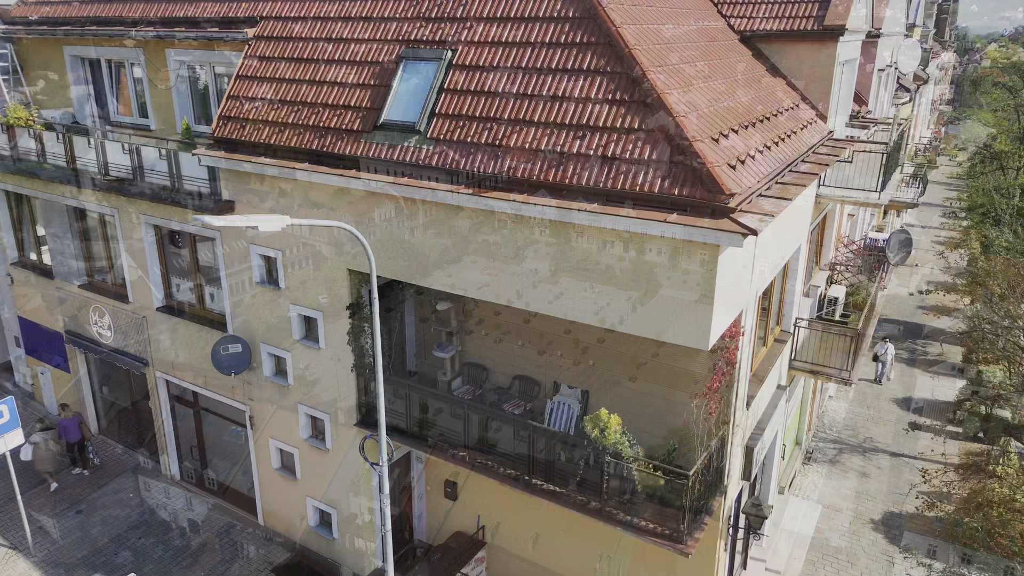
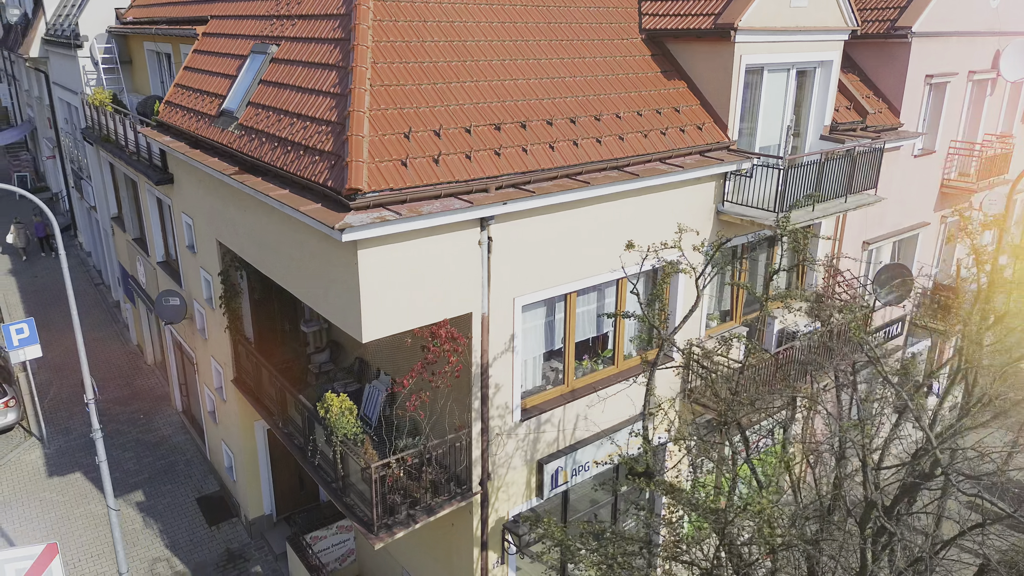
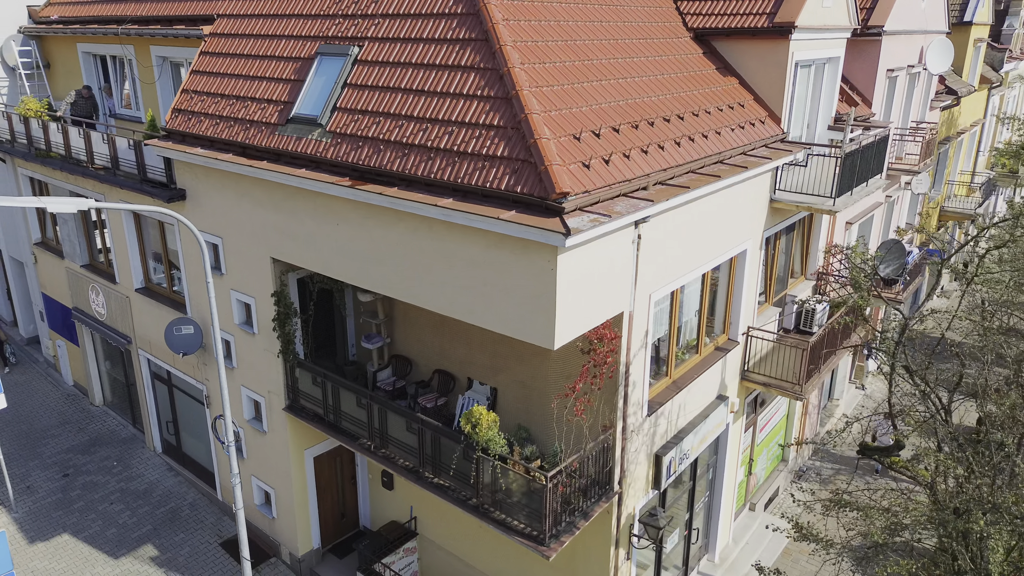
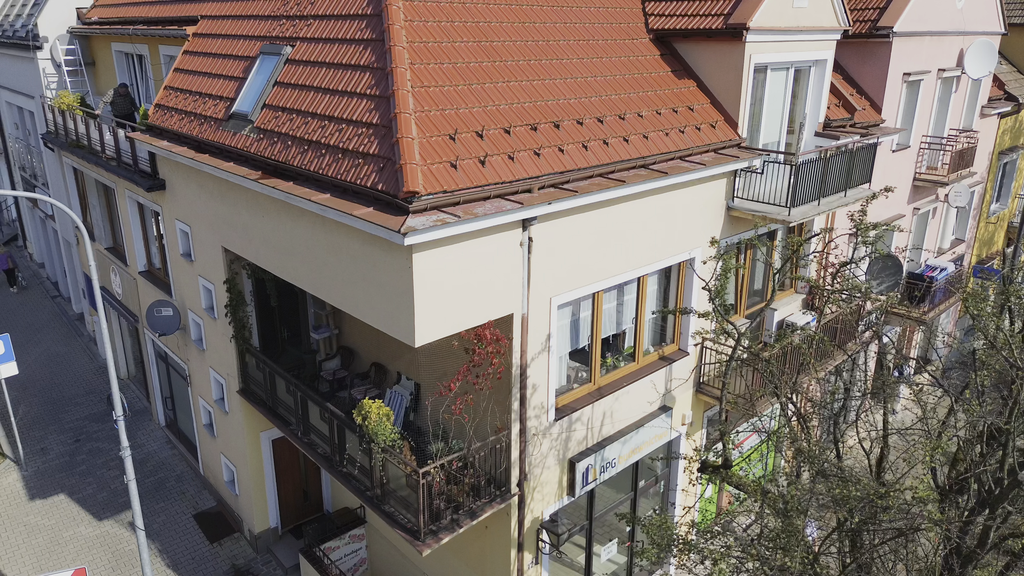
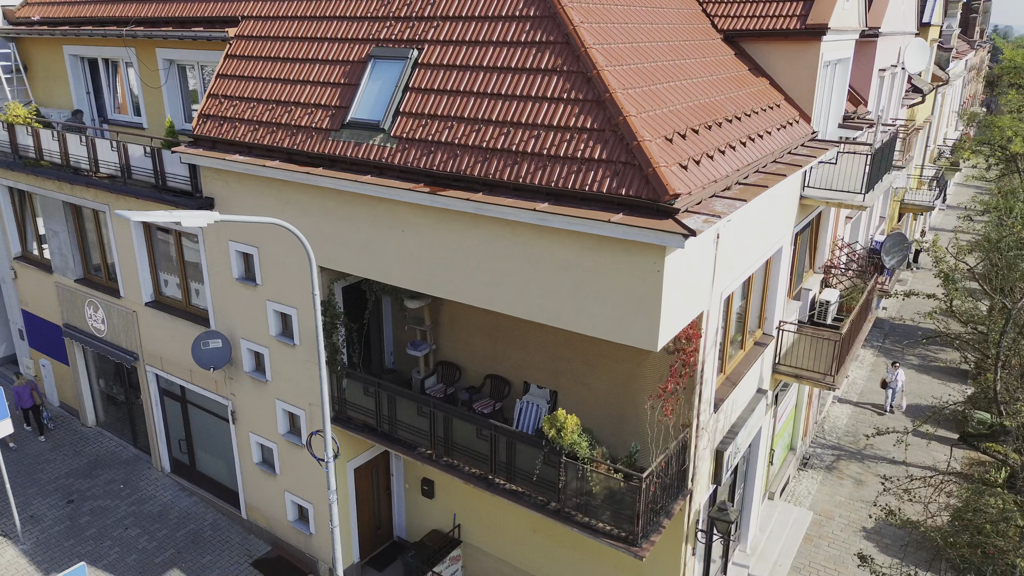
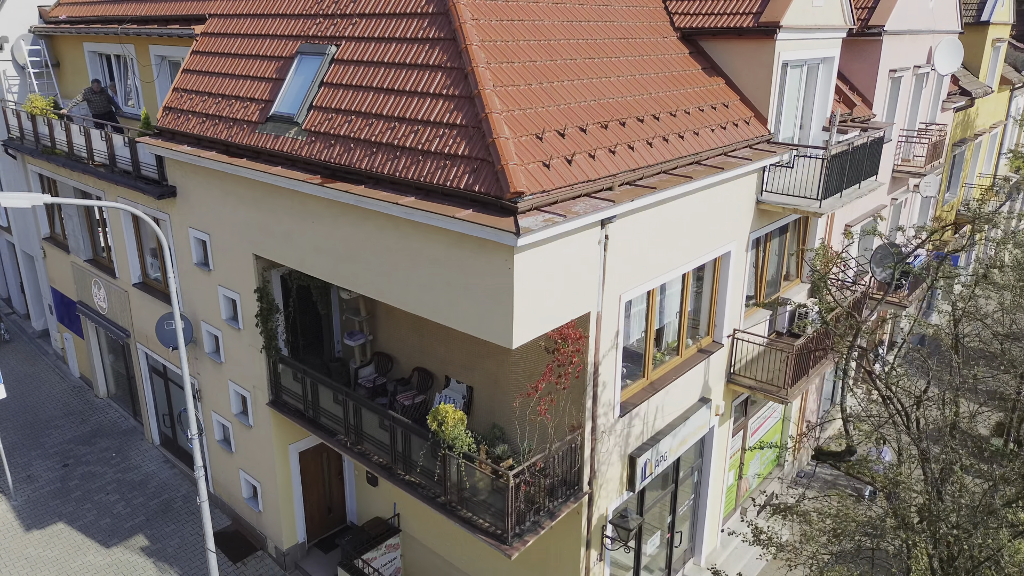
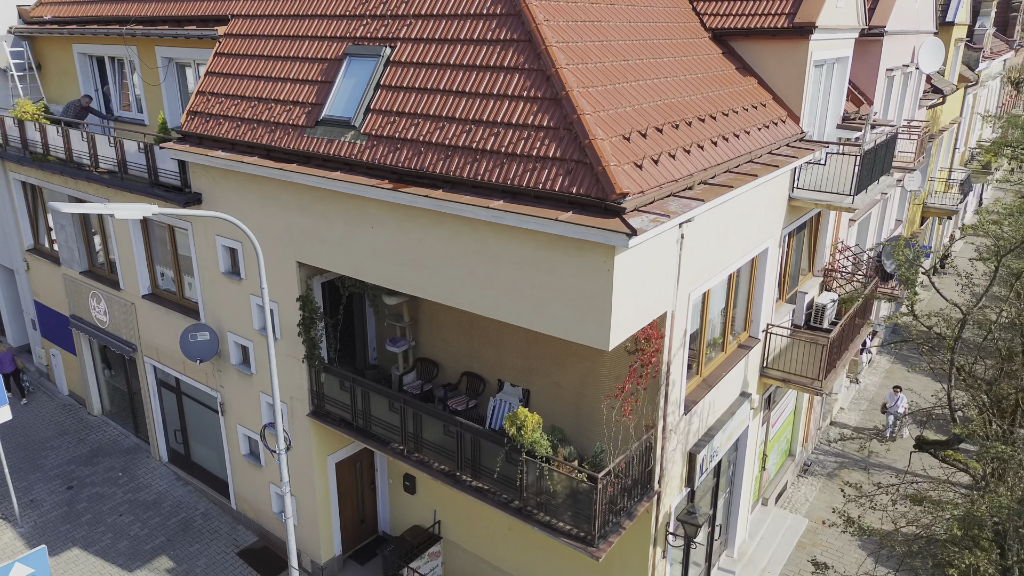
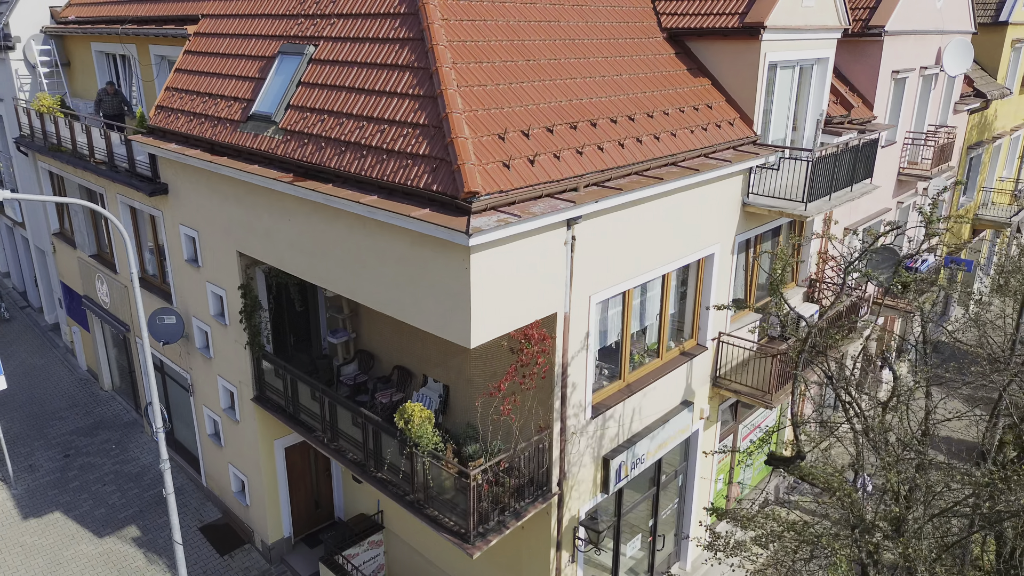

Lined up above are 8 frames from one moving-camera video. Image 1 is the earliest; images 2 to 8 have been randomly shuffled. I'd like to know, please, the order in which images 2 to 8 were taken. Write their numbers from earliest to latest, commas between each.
5, 7, 3, 6, 8, 4, 2
